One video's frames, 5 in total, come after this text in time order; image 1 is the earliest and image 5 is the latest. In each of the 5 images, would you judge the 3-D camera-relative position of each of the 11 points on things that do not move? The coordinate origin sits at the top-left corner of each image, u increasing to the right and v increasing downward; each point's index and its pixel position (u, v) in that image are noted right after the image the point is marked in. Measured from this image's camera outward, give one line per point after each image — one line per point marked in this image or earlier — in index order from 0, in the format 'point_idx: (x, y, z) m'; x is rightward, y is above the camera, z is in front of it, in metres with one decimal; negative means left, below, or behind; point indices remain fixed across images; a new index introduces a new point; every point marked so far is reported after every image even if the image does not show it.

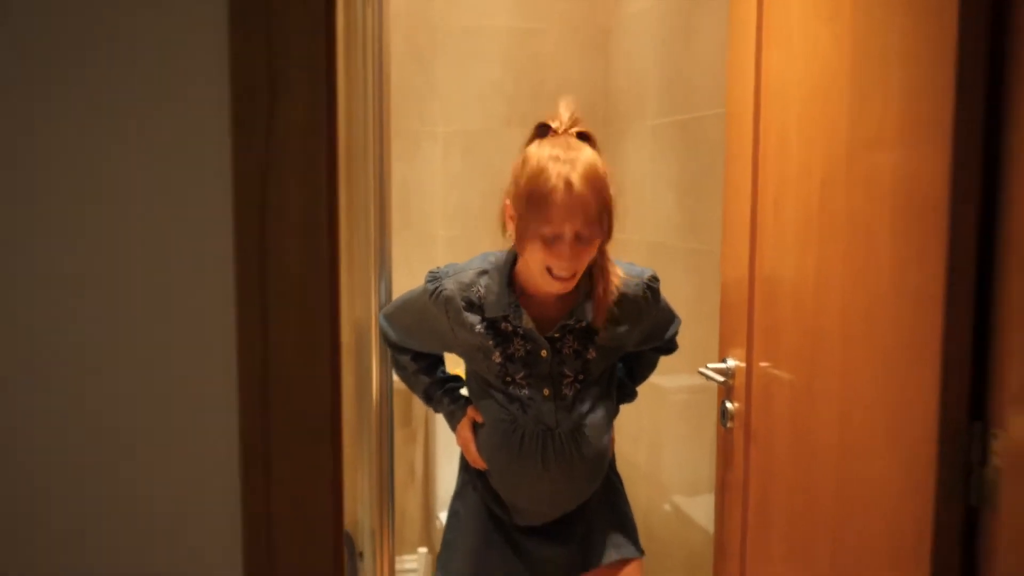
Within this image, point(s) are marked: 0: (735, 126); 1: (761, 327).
0: (+0.4, +0.3, +1.4) m
1: (+0.4, -0.1, +1.4) m
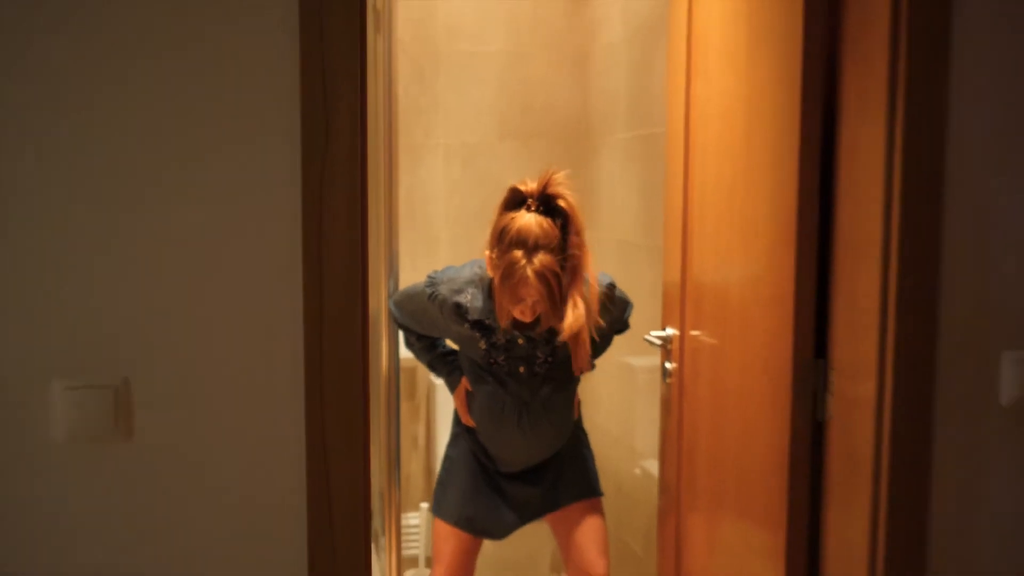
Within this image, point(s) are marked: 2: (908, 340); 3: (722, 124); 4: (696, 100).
0: (+0.3, +0.3, +1.8) m
1: (+0.4, 0.0, +1.7) m
2: (+0.5, -0.1, +1.1) m
3: (+0.4, +0.3, +1.5) m
4: (+0.4, +0.4, +1.7) m
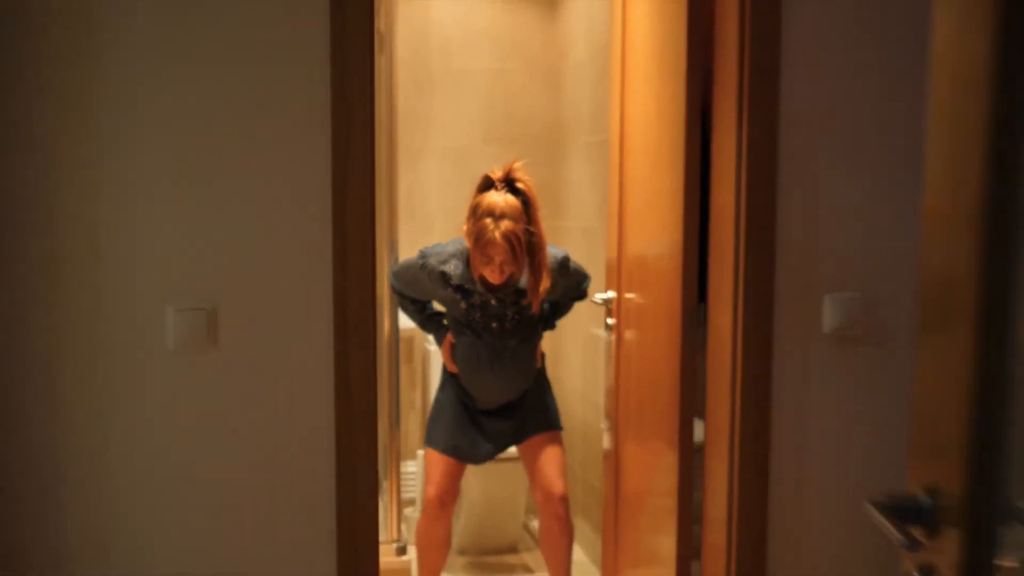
0: (+0.3, +0.4, +2.3) m
1: (+0.3, 0.0, +2.2) m
2: (+0.5, 0.0, +1.6) m
3: (+0.3, +0.4, +2.0) m
4: (+0.3, +0.5, +2.1) m
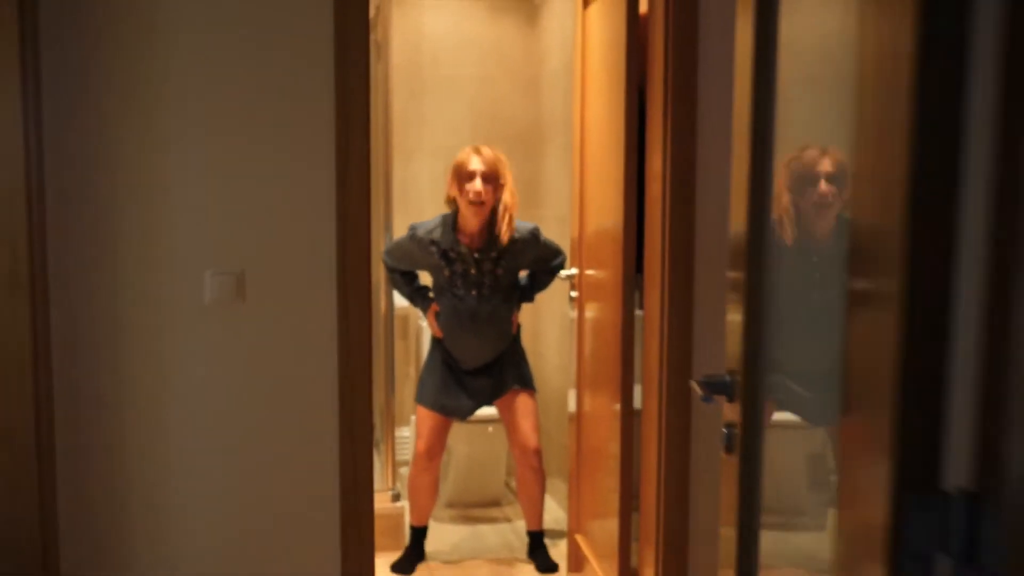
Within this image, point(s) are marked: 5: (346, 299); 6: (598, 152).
0: (+0.2, +0.5, +2.7) m
1: (+0.2, +0.1, +2.6) m
2: (+0.4, +0.1, +2.0) m
3: (+0.3, +0.4, +2.4) m
4: (+0.2, +0.5, +2.5) m
5: (-0.4, 0.0, +1.9) m
6: (+0.2, +0.4, +2.5) m
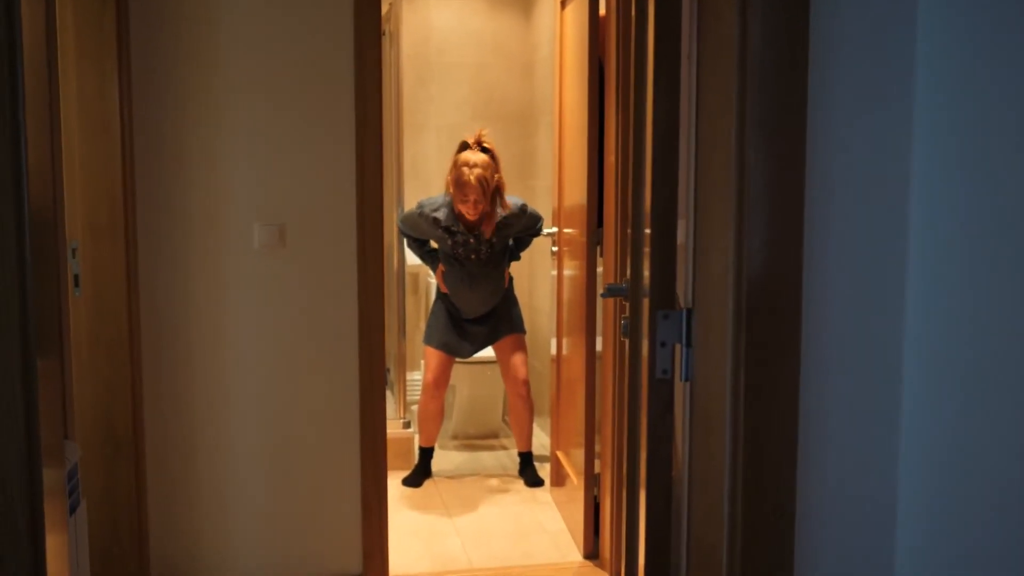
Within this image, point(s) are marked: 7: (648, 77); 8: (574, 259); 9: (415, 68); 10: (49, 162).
0: (+0.2, +0.6, +3.1) m
1: (+0.2, +0.3, +3.1) m
2: (+0.3, +0.2, +2.5) m
3: (+0.2, +0.6, +2.9) m
4: (+0.2, +0.7, +3.0) m
5: (-0.4, +0.1, +2.4) m
6: (+0.2, +0.5, +3.0) m
7: (+0.2, +0.3, +1.2) m
8: (+0.2, +0.1, +2.9) m
9: (-0.5, +1.1, +4.1) m
10: (-0.5, +0.1, +1.0) m
